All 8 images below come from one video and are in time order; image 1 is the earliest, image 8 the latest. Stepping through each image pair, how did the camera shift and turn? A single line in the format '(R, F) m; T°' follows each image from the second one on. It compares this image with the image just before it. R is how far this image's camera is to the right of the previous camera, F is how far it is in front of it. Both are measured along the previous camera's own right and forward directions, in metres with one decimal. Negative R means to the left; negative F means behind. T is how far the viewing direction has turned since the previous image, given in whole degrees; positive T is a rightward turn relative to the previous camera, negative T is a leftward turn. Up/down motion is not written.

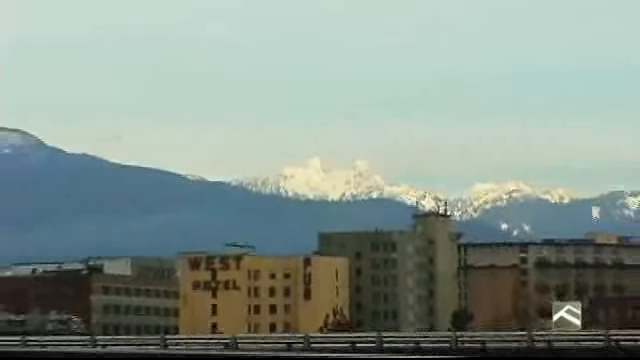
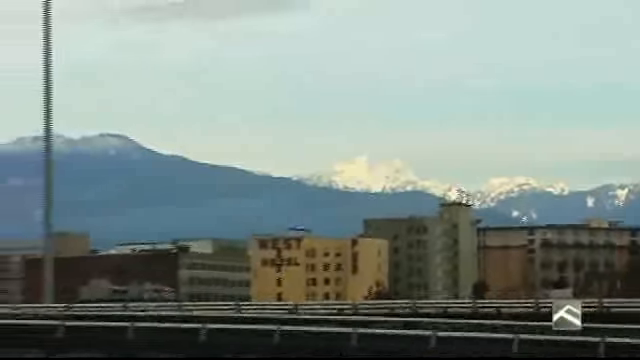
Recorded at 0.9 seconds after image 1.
(-0.5, -6.4) m; -1°
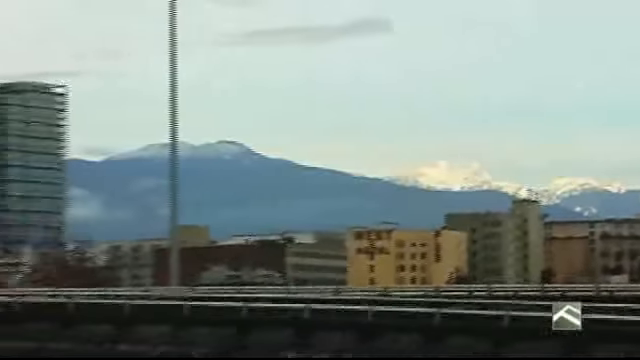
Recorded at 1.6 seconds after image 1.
(-1.5, -5.4) m; -2°
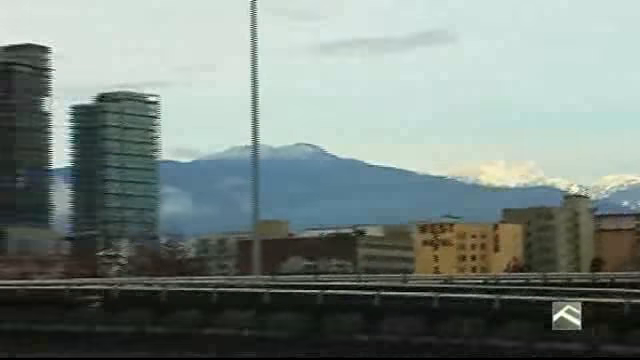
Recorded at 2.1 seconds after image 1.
(-1.0, -4.0) m; -2°
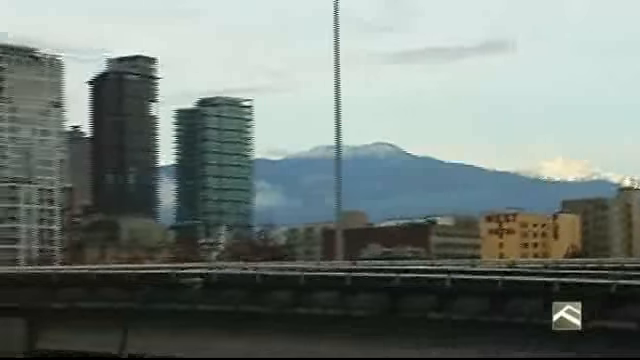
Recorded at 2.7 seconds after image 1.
(-0.5, -5.2) m; -3°
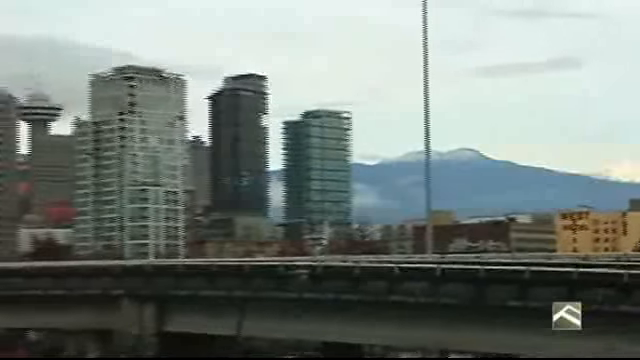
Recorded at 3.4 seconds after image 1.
(-0.6, -6.2) m; -4°
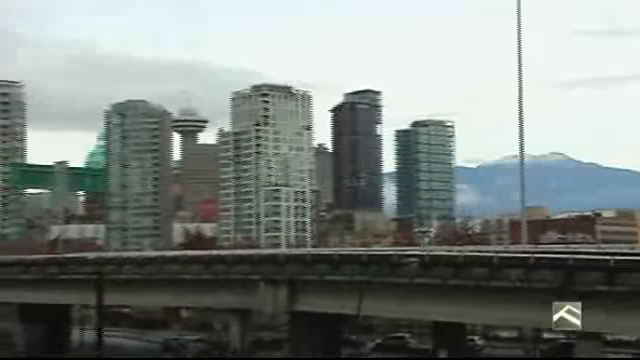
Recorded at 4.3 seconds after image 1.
(-0.1, -8.6) m; -5°
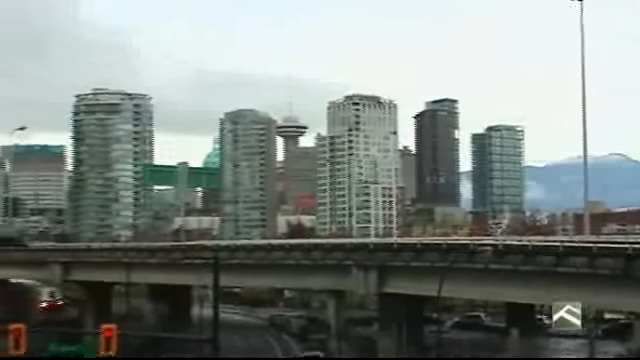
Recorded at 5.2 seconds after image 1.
(-0.1, -8.9) m; -4°
